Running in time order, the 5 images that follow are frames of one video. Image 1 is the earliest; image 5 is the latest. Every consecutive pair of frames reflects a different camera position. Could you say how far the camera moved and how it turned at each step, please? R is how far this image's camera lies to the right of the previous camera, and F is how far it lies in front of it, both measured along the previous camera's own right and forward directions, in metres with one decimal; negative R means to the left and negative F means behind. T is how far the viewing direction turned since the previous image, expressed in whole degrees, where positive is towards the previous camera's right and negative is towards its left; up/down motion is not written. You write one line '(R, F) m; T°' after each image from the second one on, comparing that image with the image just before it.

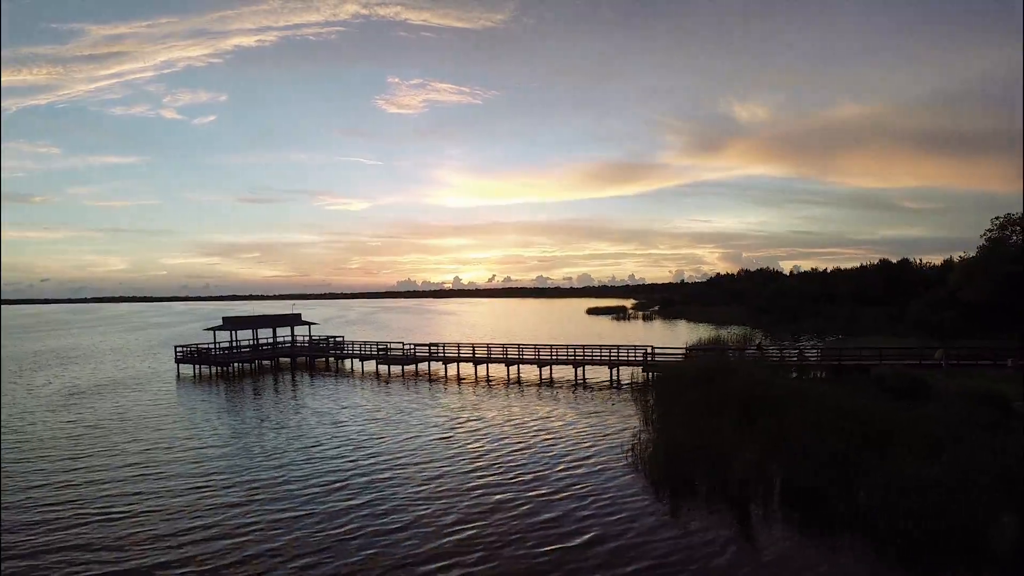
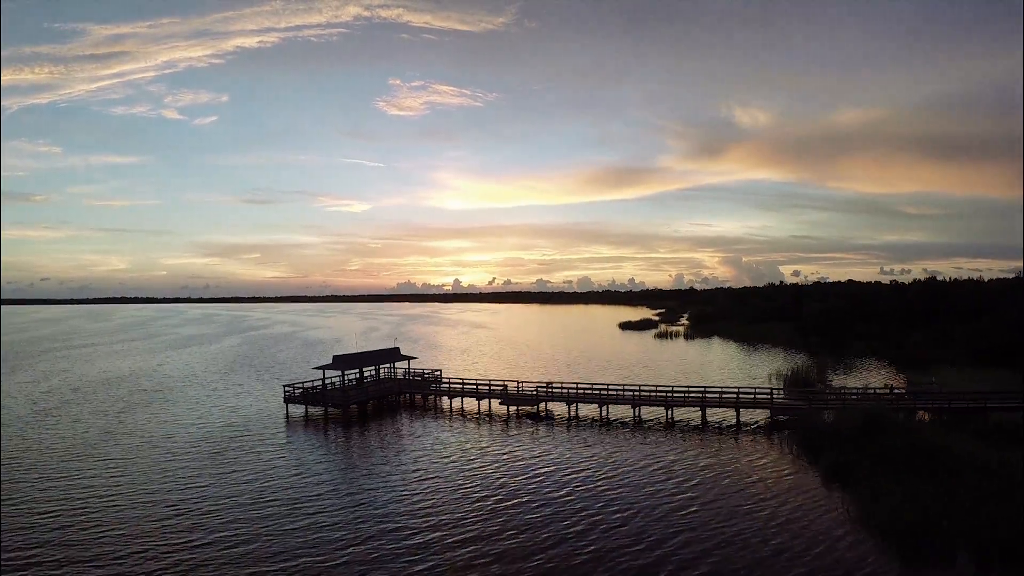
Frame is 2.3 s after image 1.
(-5.8, +0.9) m; 0°
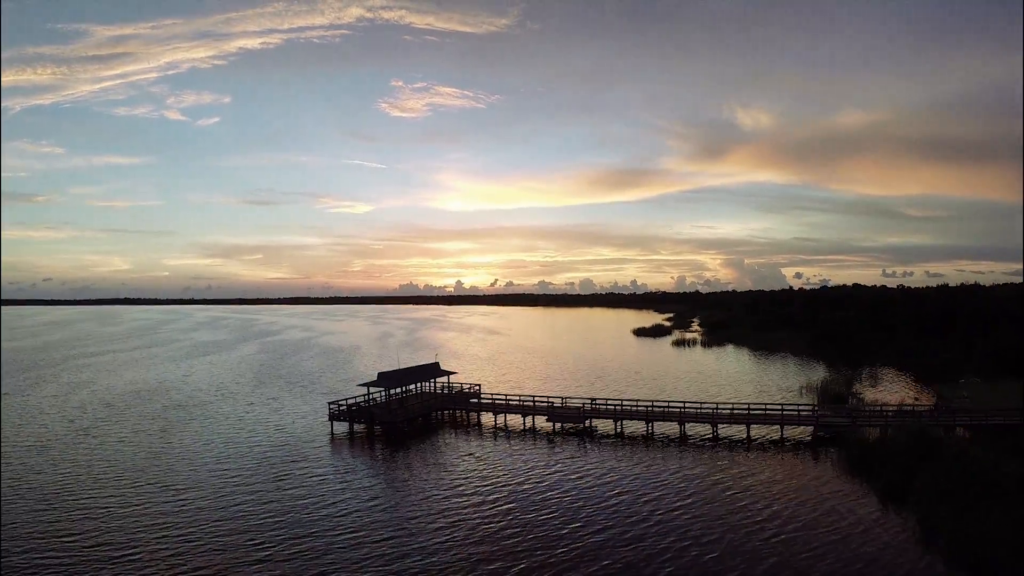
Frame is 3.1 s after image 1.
(-2.1, +0.1) m; 0°
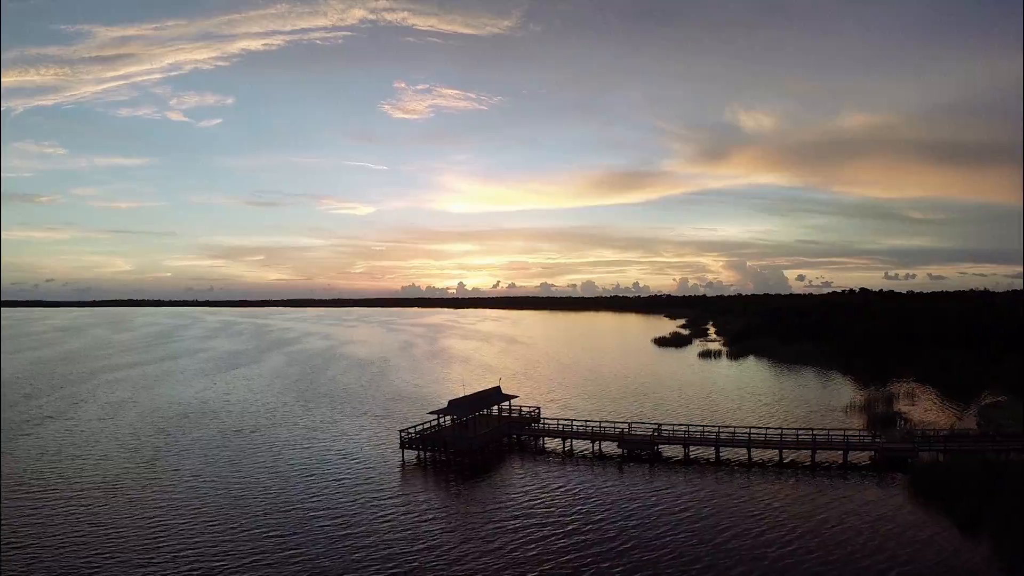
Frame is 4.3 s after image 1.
(-3.3, 0.0) m; 0°
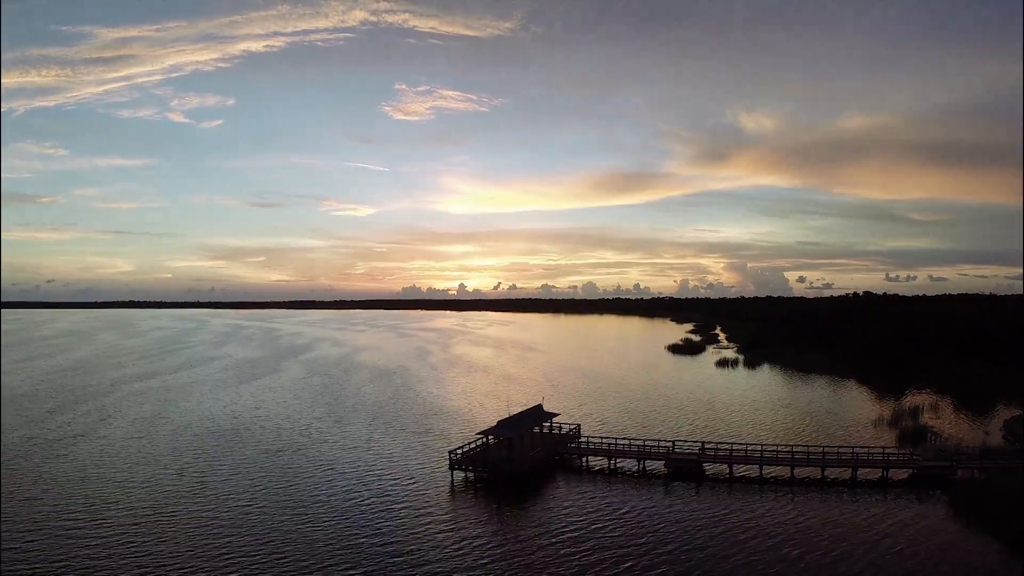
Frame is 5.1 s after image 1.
(-2.3, -0.2) m; 0°
